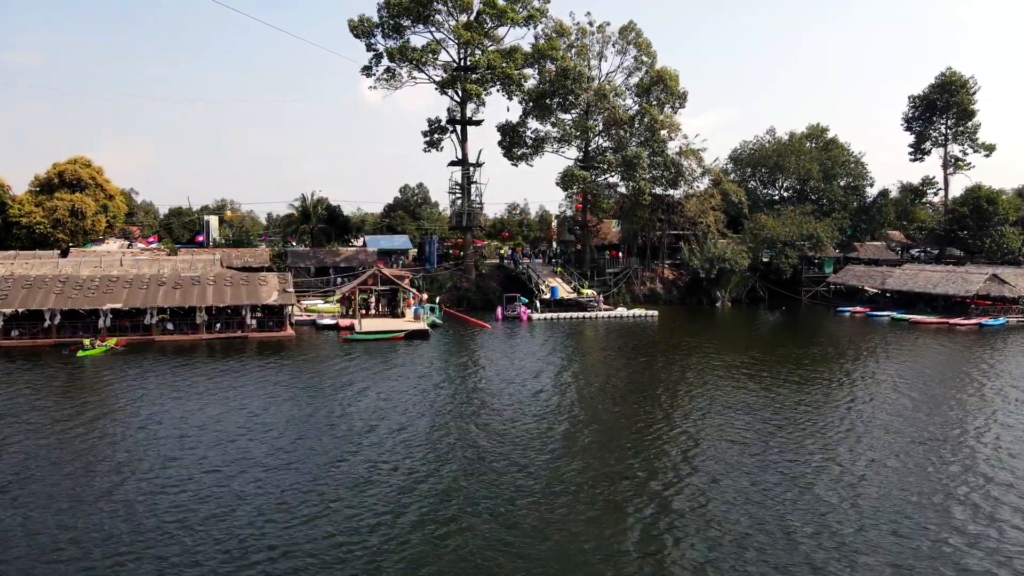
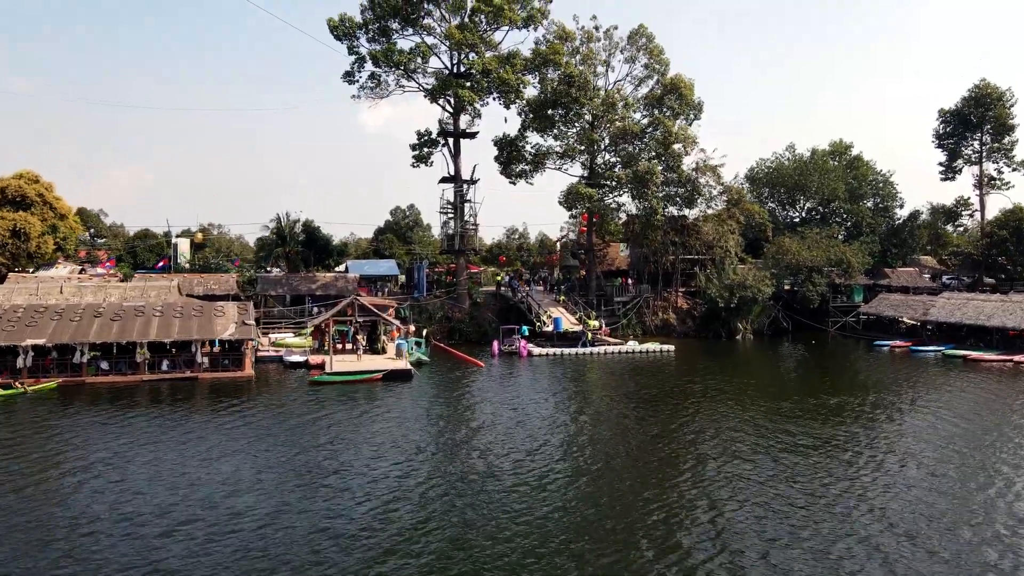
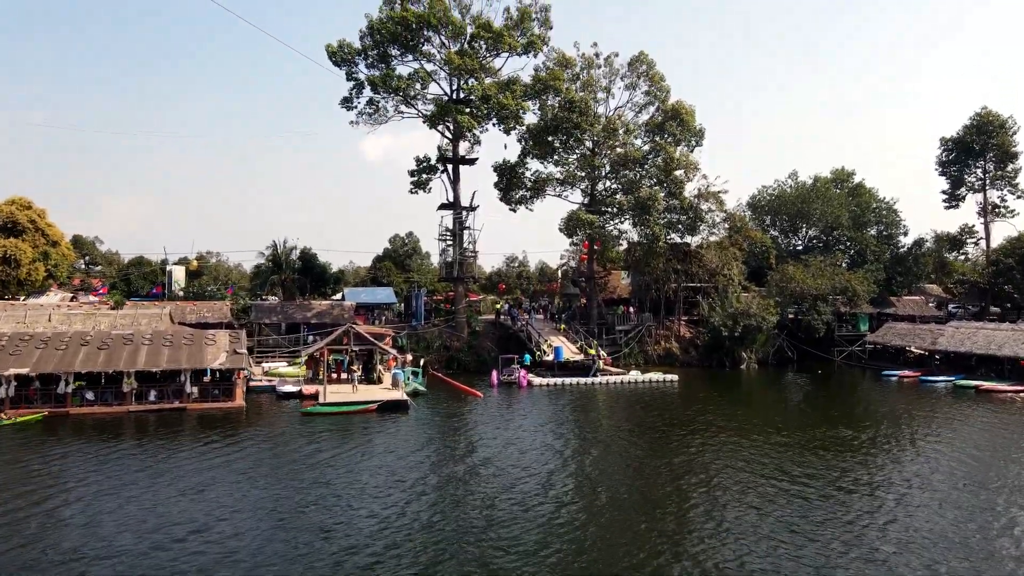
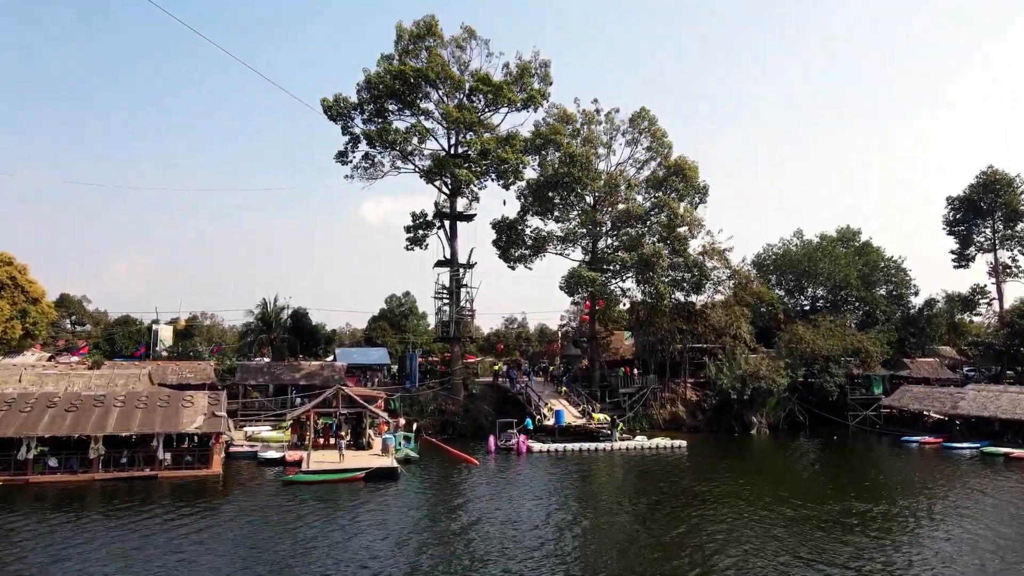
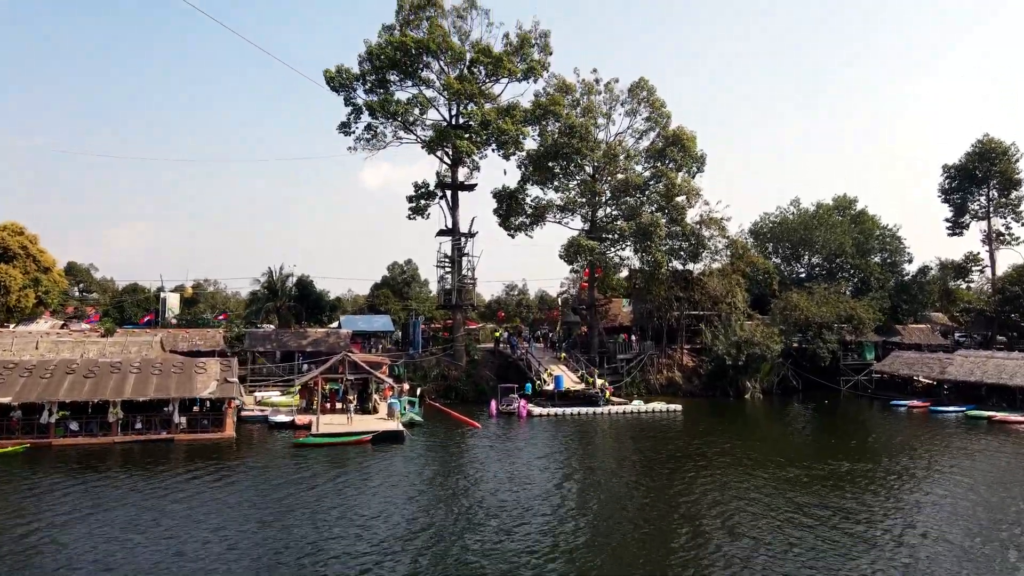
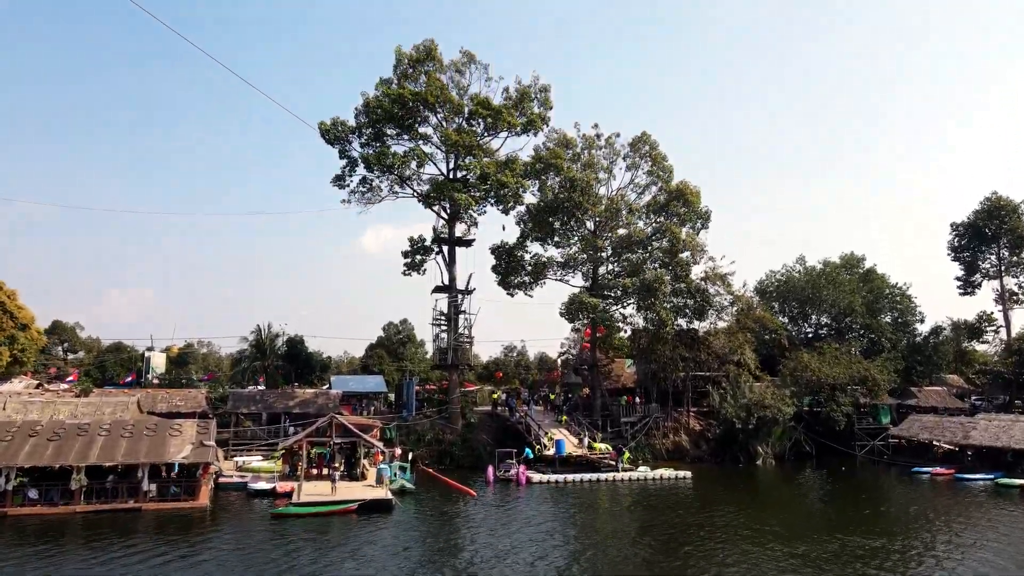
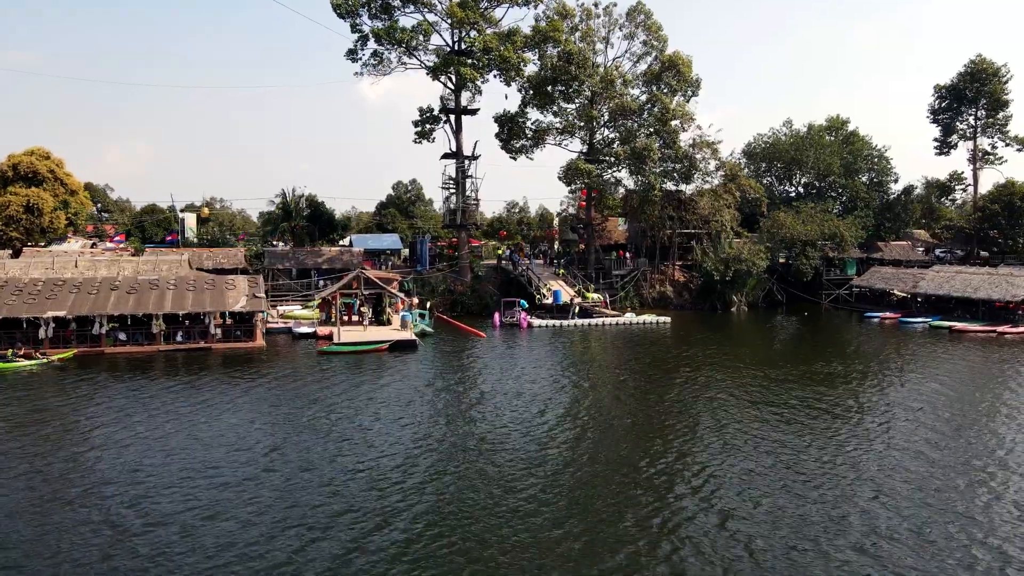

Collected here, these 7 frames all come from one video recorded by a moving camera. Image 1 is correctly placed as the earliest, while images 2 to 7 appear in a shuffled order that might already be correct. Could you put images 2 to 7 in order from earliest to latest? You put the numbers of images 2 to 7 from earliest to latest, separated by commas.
7, 2, 3, 5, 4, 6
